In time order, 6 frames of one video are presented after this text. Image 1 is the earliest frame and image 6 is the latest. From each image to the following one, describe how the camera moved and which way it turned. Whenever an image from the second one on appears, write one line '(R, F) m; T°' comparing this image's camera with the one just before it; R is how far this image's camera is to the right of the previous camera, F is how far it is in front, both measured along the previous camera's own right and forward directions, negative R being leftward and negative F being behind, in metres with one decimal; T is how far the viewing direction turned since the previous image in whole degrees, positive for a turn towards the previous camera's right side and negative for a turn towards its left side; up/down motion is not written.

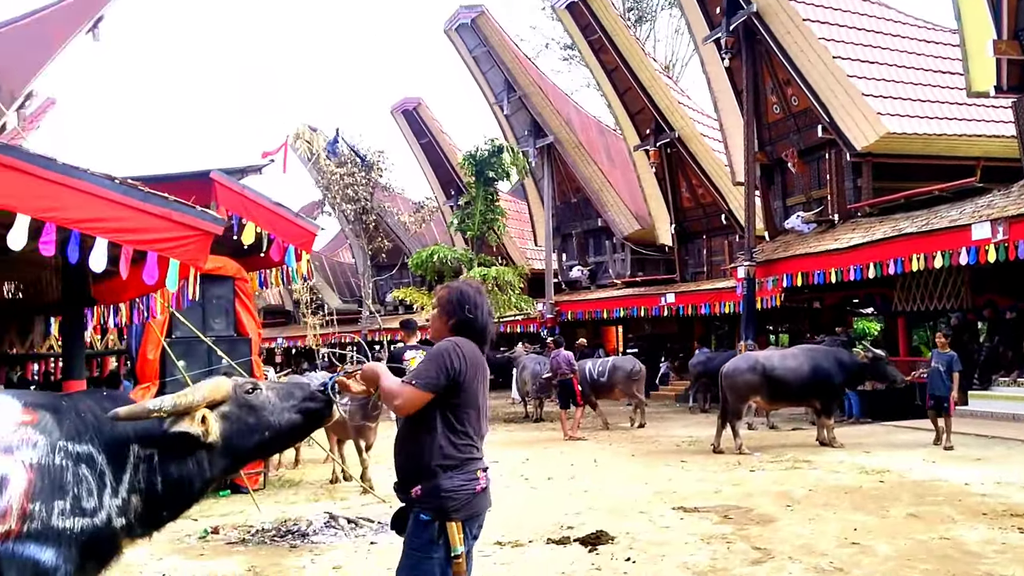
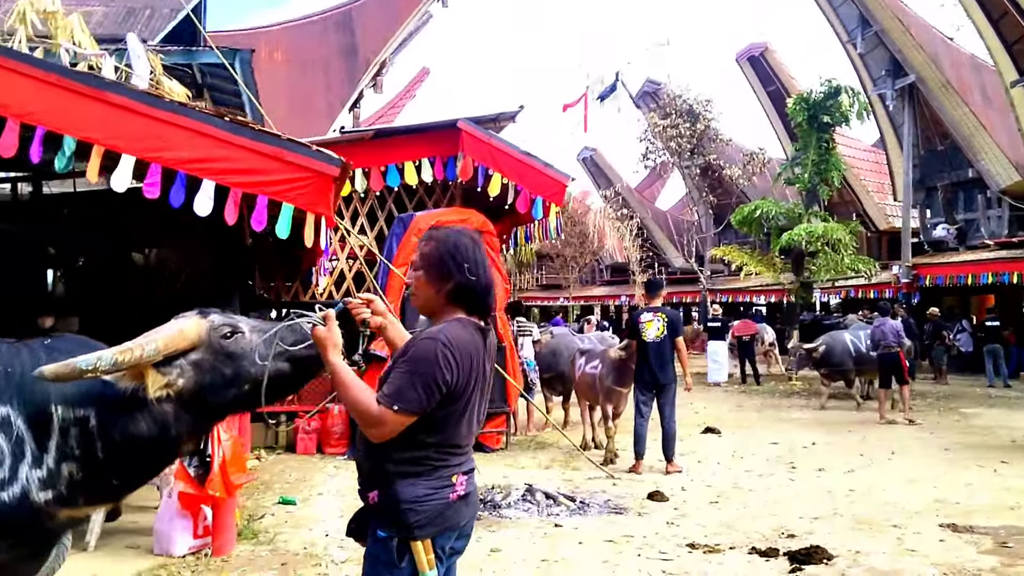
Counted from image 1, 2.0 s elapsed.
(+0.9, +1.0) m; -22°
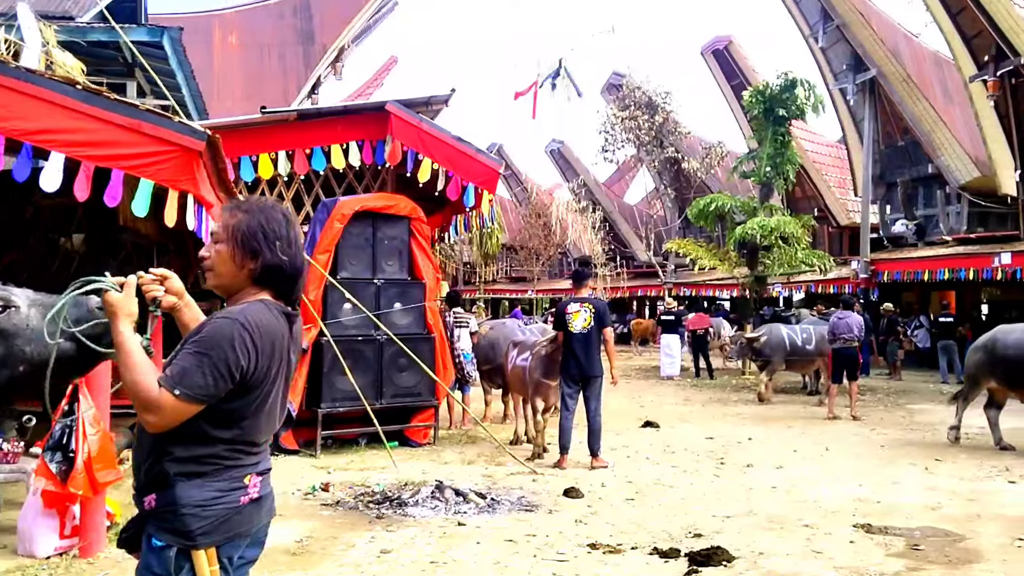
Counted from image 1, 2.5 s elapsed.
(+0.4, +0.3) m; +2°
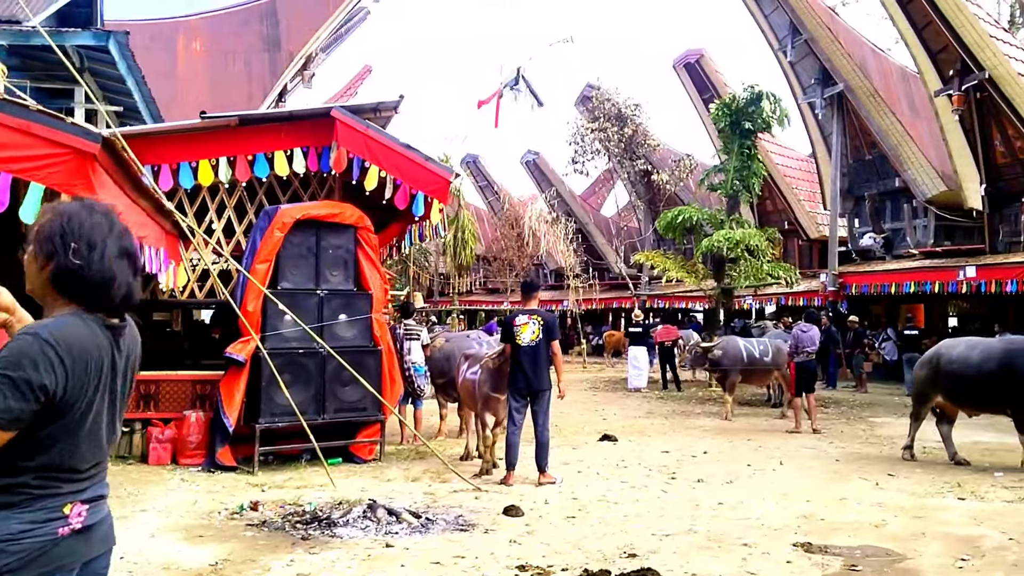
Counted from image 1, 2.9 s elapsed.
(+0.3, +0.2) m; +1°
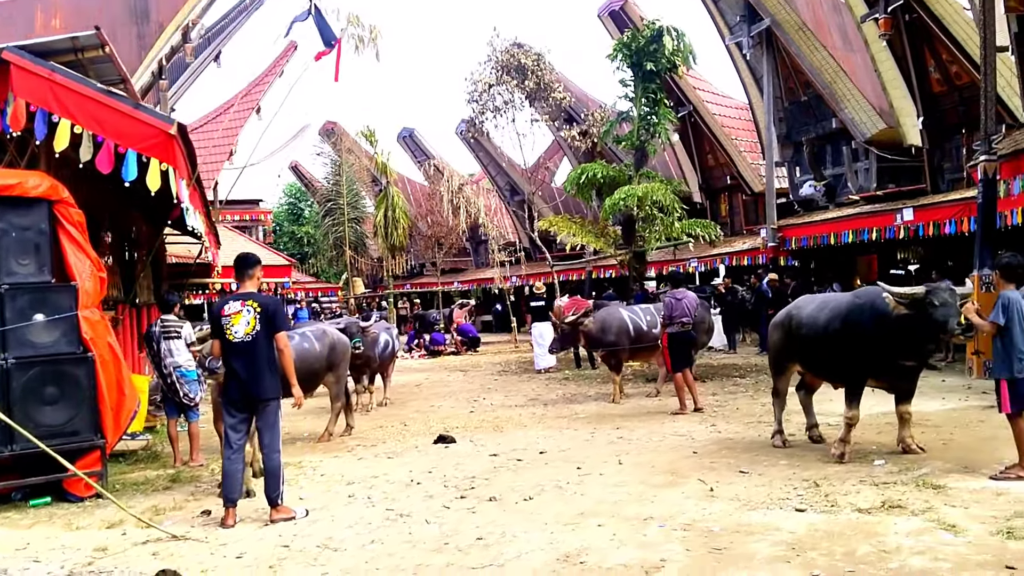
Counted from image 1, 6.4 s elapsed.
(+1.6, +1.7) m; +1°
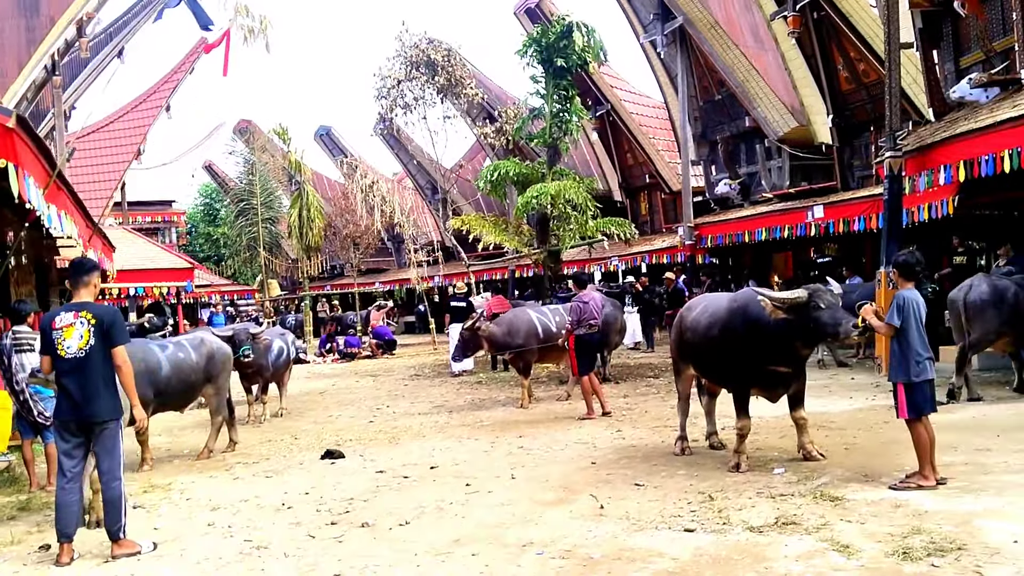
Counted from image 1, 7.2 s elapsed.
(+0.3, +0.4) m; +4°
